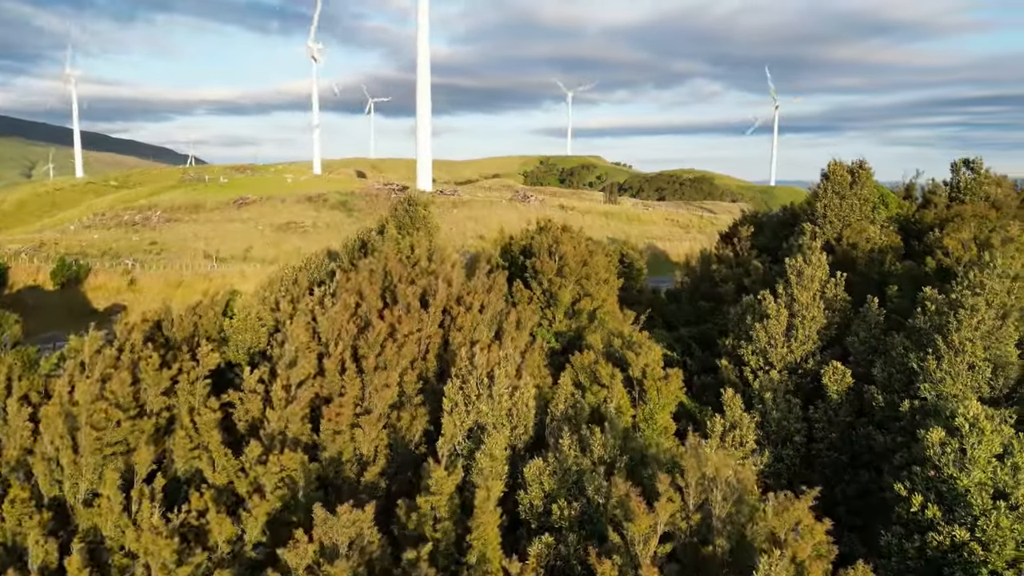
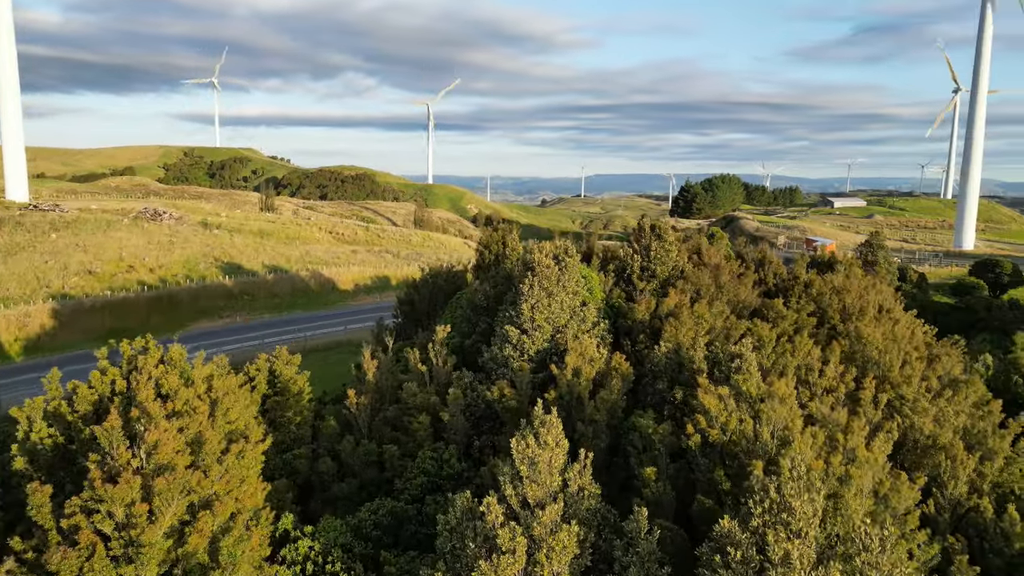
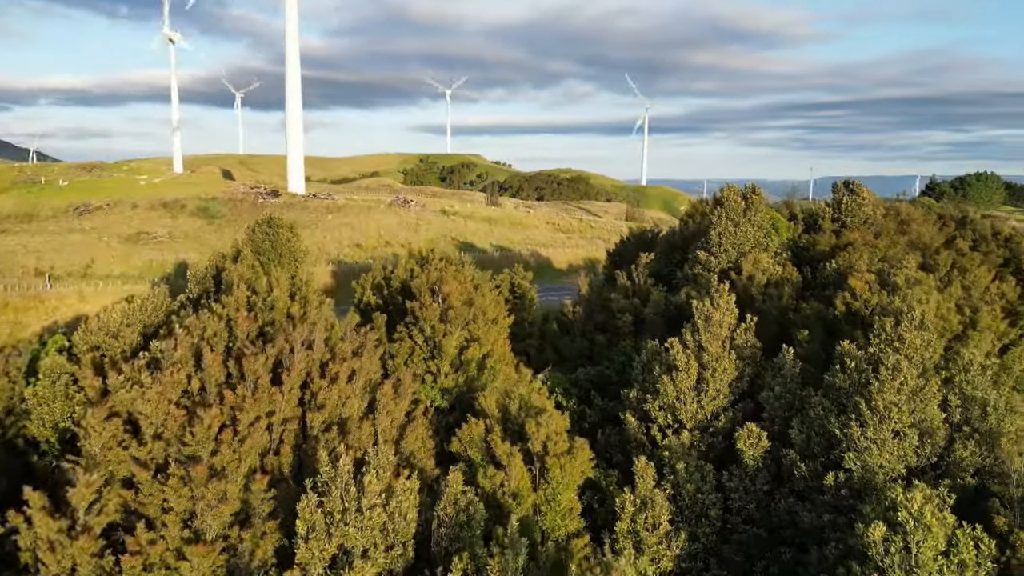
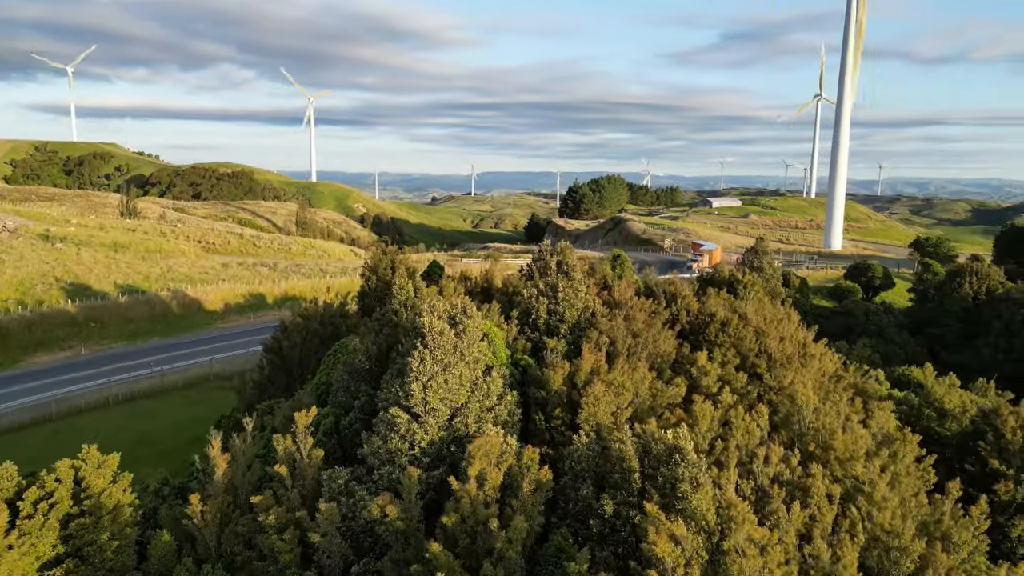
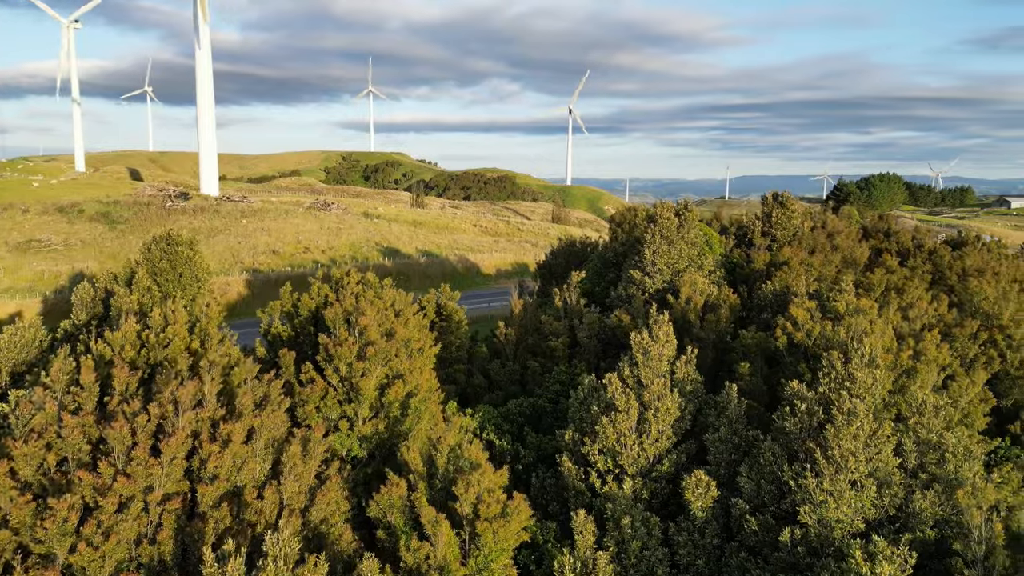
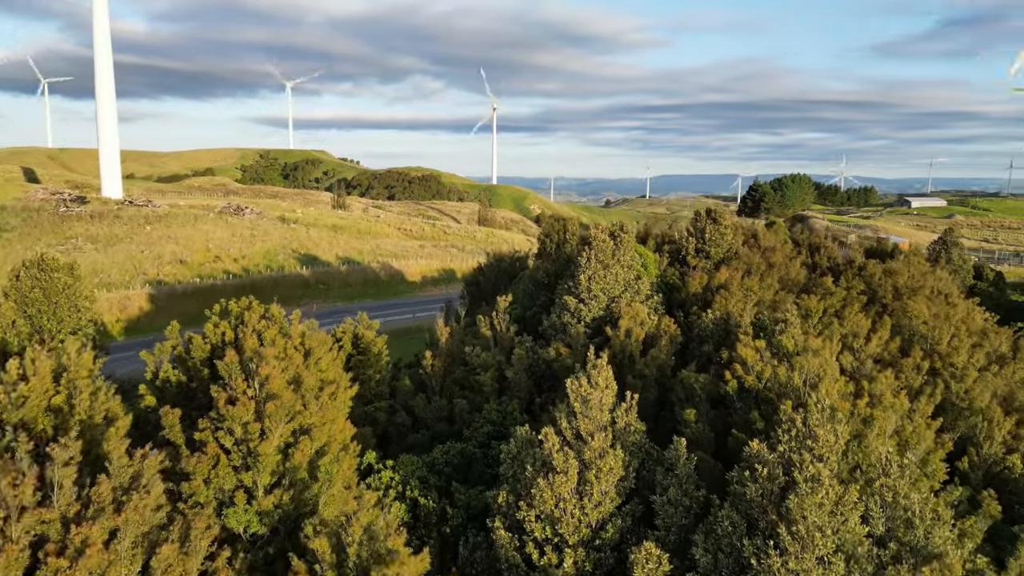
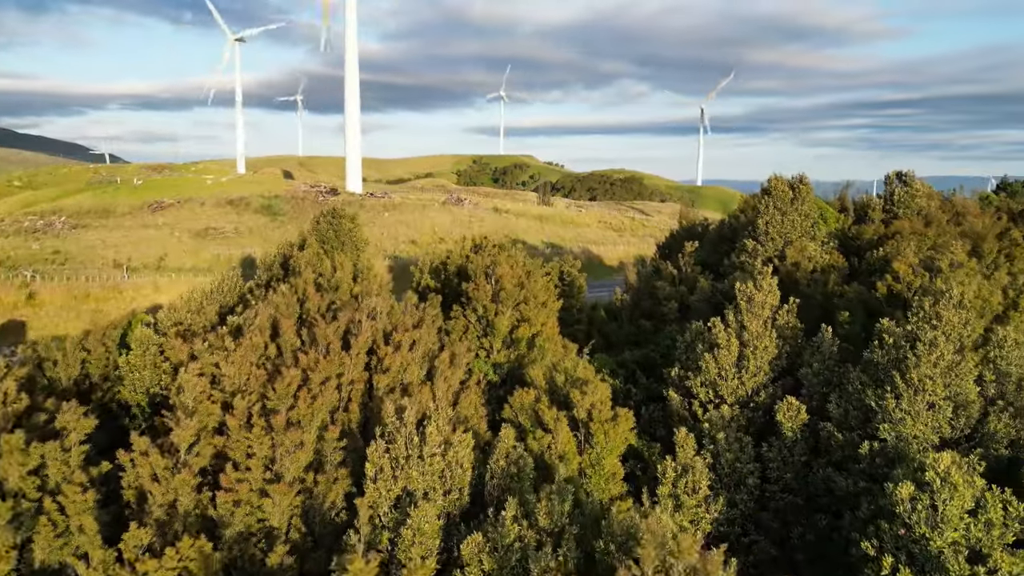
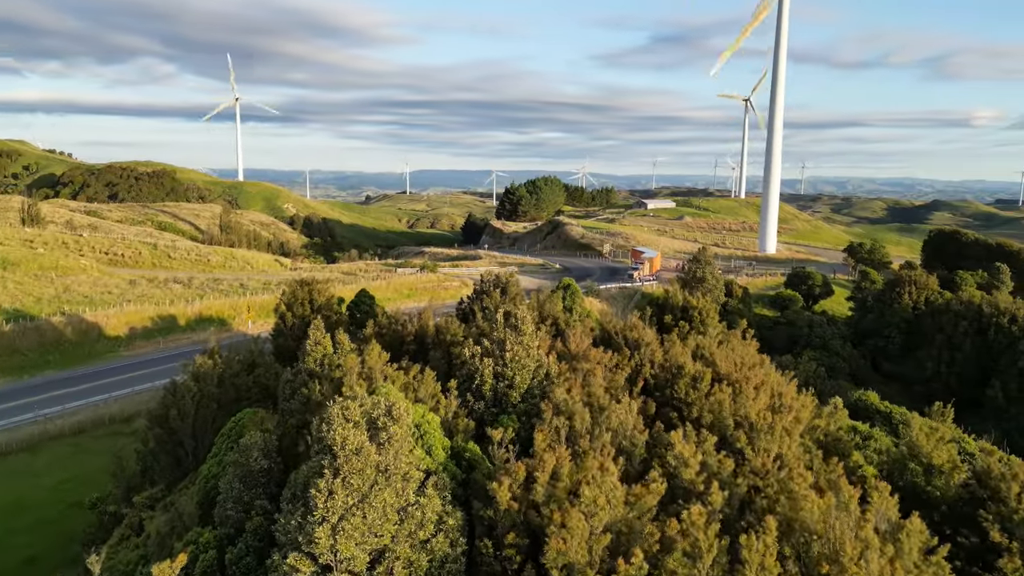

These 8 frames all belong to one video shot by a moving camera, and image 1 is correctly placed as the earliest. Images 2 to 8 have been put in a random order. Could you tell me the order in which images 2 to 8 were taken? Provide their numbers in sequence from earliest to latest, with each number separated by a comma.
7, 3, 5, 6, 2, 4, 8
